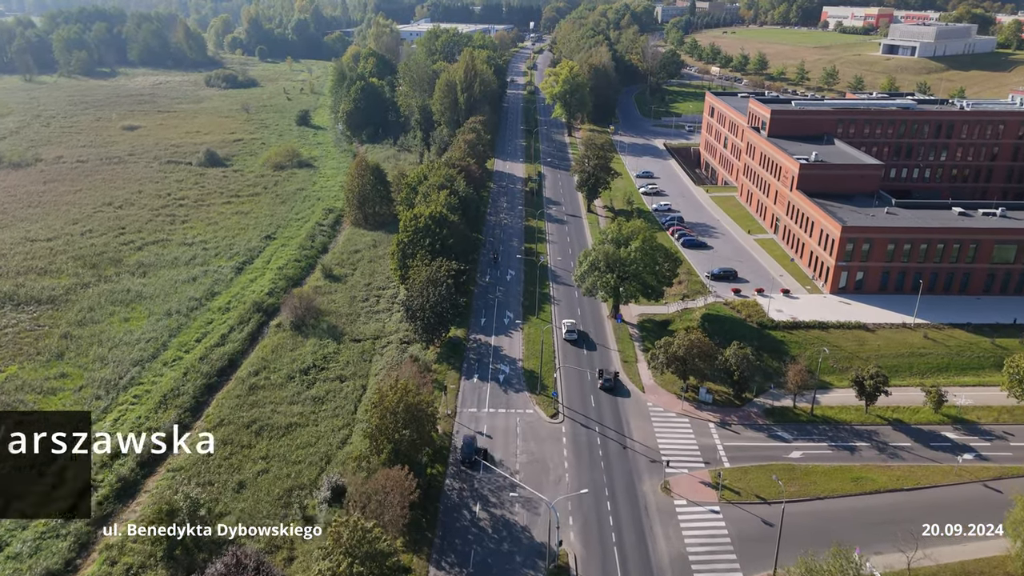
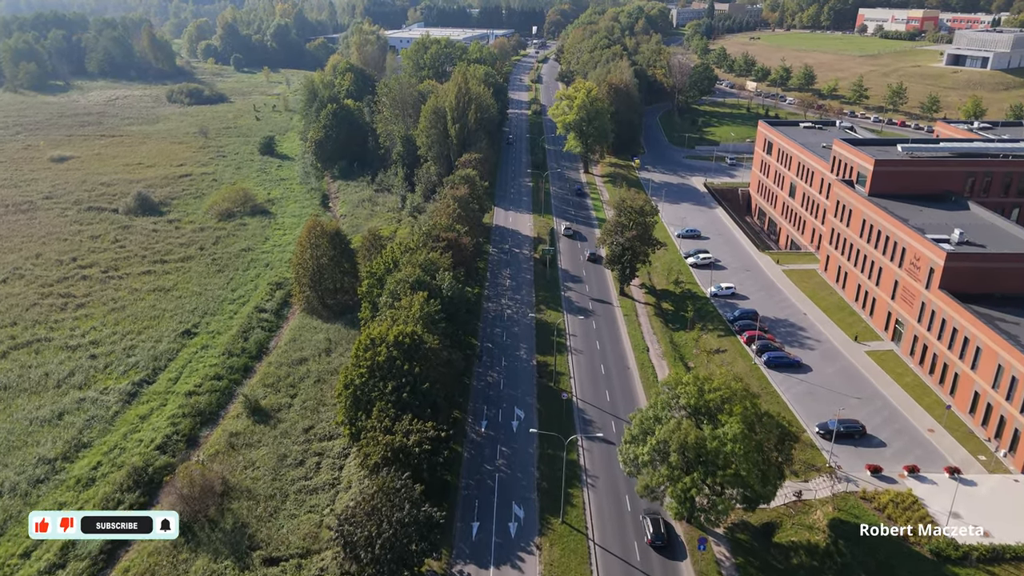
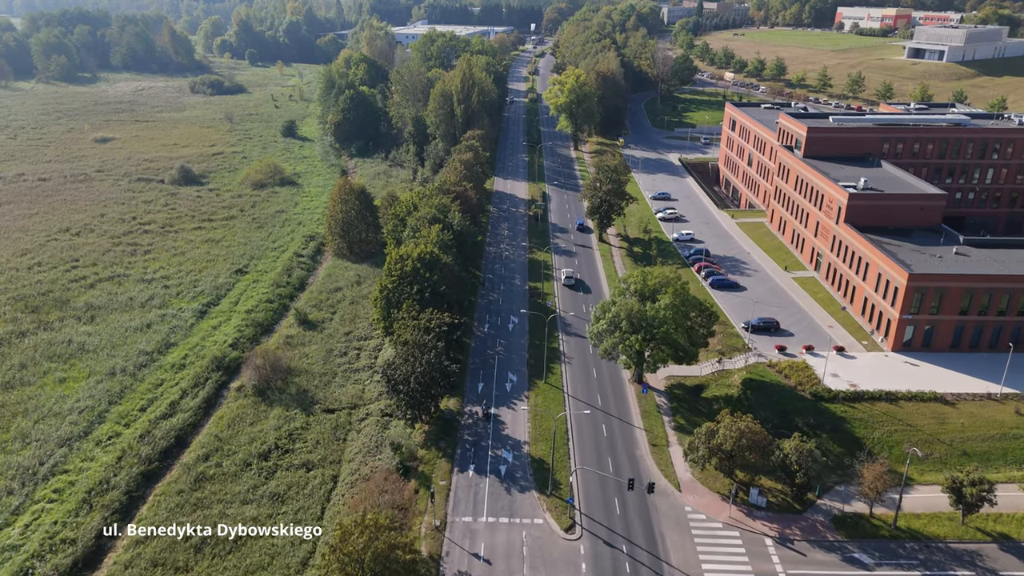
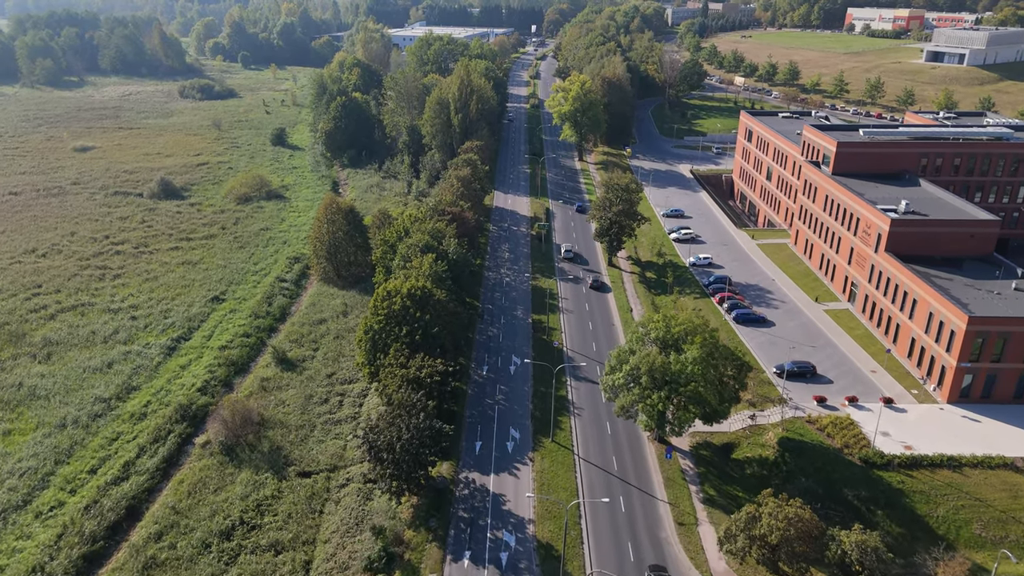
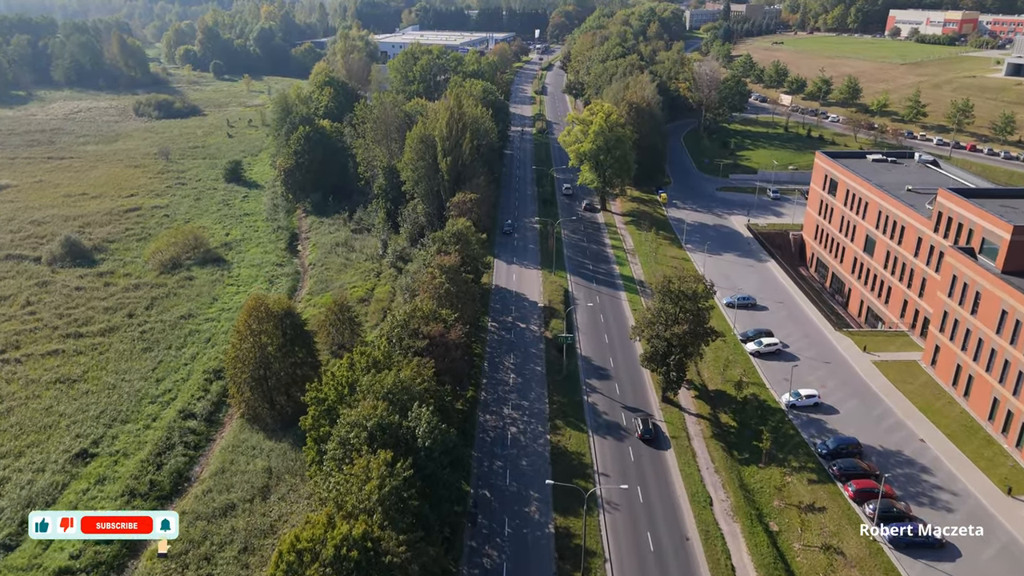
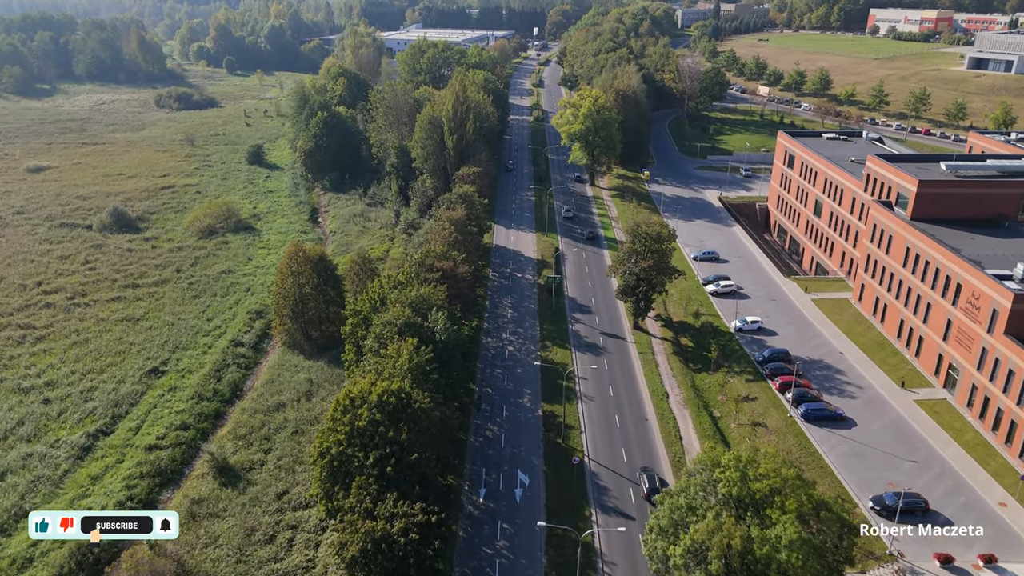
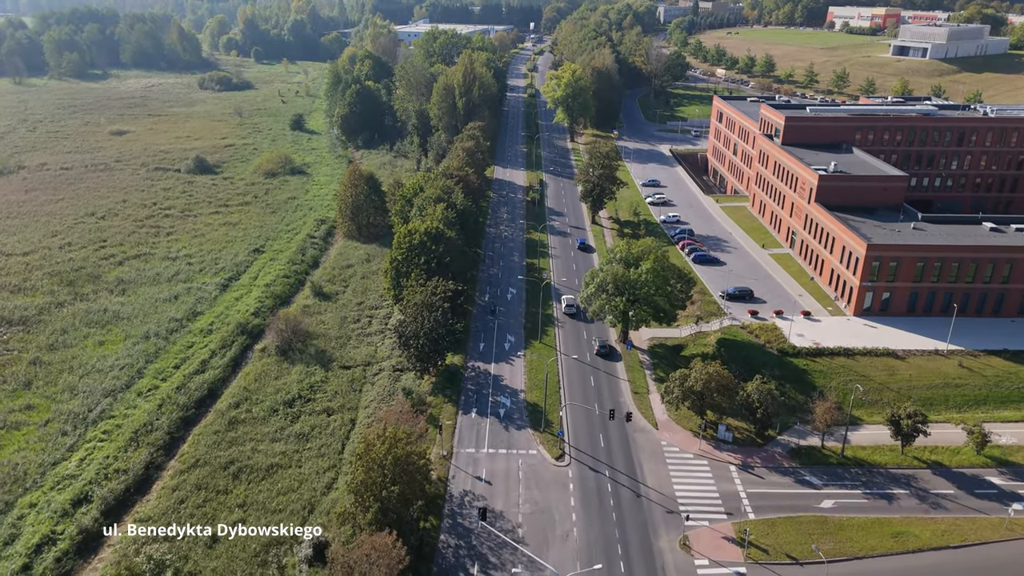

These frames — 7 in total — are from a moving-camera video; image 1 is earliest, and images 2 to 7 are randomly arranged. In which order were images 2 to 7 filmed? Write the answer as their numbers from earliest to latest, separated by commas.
7, 3, 4, 2, 6, 5
